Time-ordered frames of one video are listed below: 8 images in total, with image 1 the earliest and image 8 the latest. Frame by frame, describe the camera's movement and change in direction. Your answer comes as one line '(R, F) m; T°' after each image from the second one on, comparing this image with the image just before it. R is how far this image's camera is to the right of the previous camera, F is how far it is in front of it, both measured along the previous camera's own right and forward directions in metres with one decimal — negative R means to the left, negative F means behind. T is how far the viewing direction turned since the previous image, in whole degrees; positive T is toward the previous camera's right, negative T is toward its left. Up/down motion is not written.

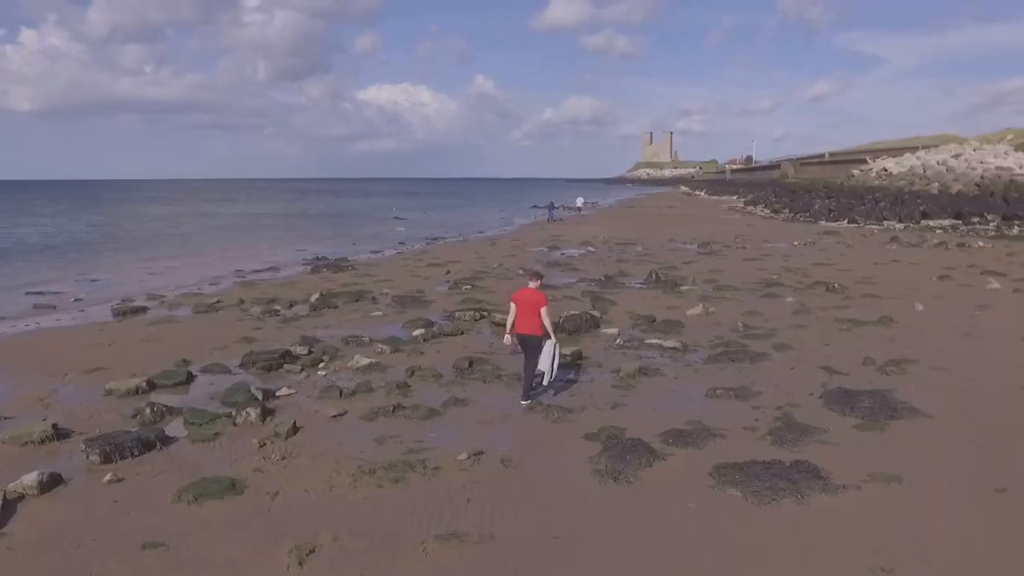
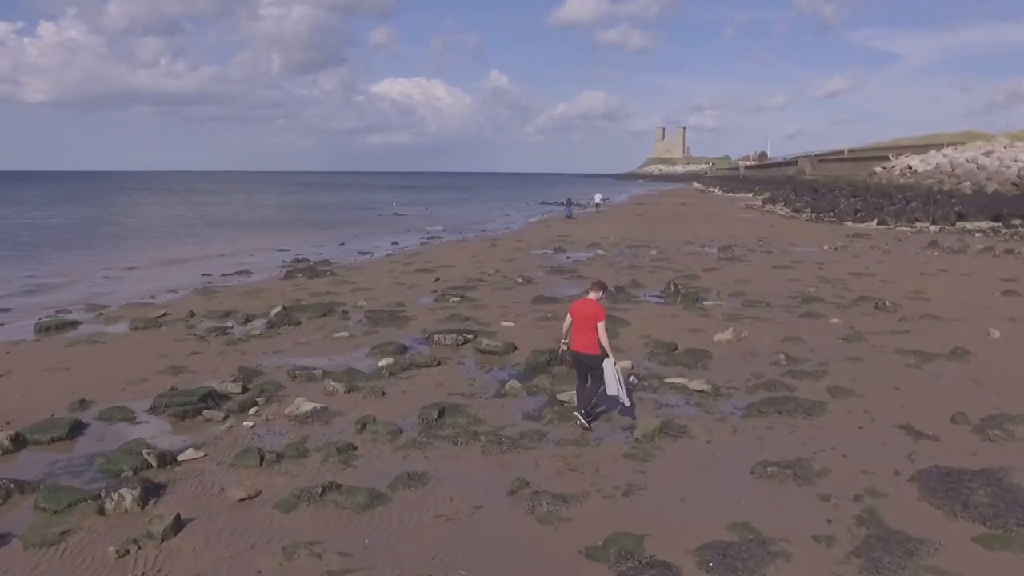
(+0.2, +2.3) m; -1°
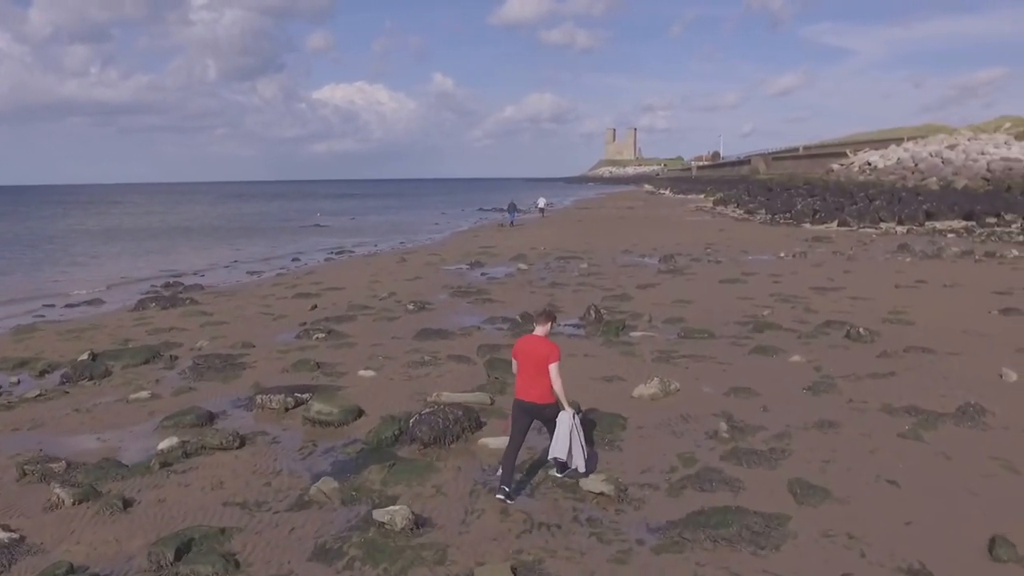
(+1.0, +2.8) m; +2°
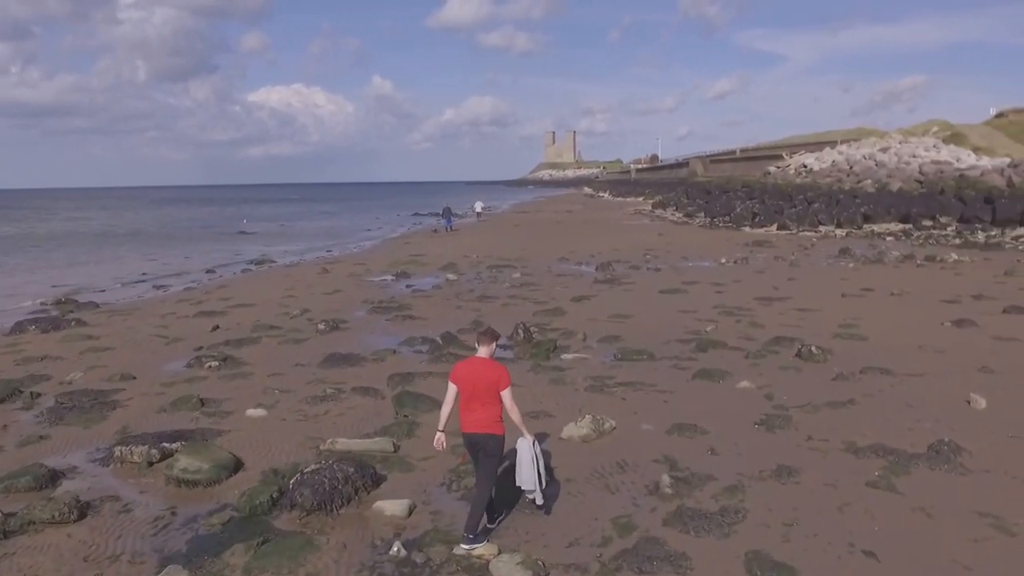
(+0.3, +1.1) m; +4°
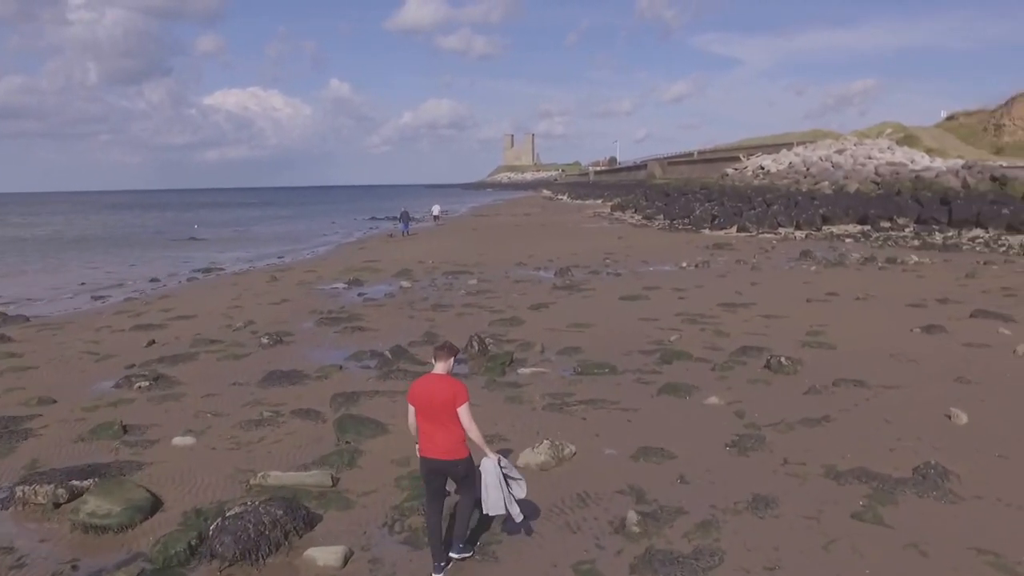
(+0.1, +0.6) m; +3°
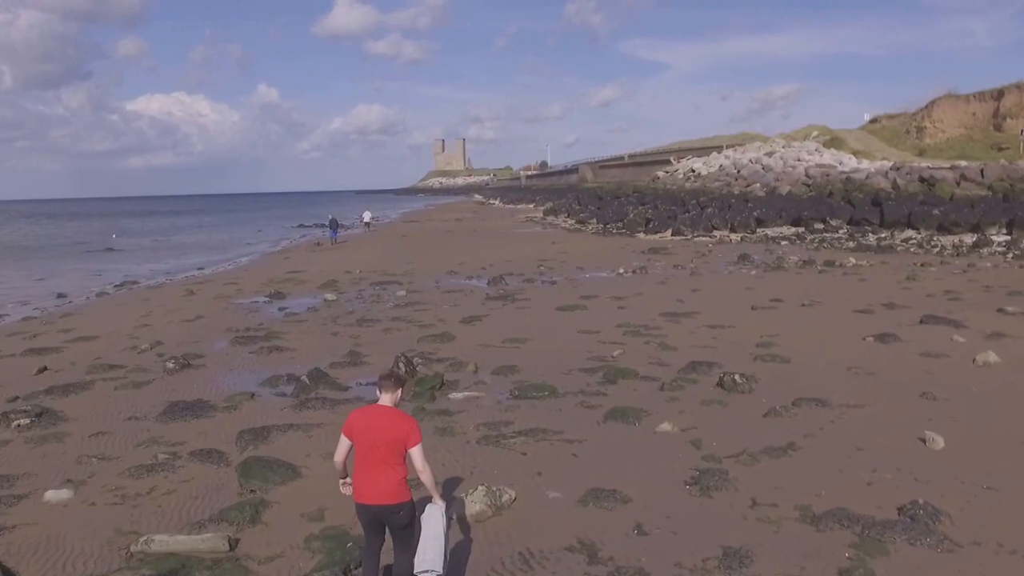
(0.0, +0.8) m; +4°
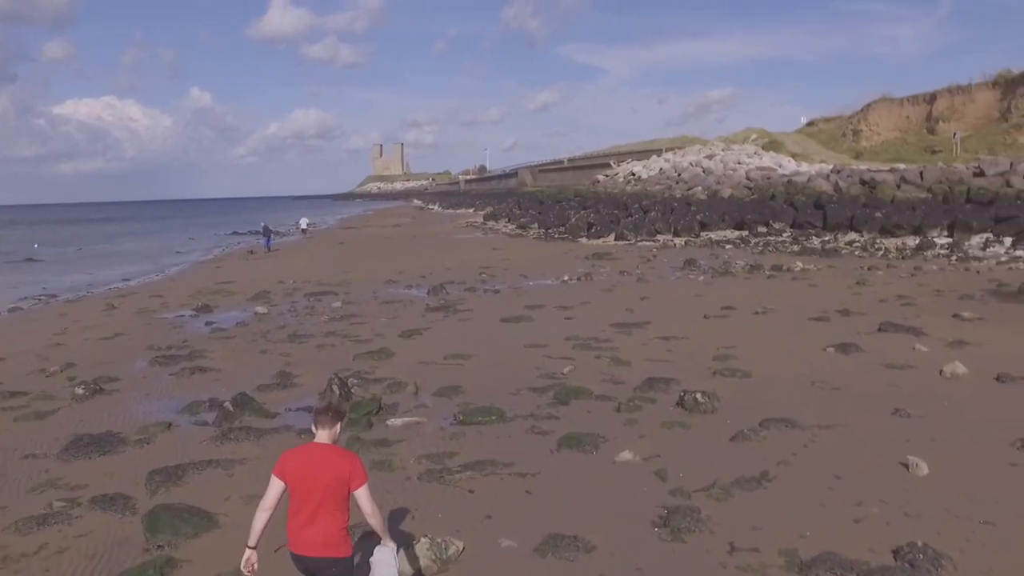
(0.0, +0.6) m; +4°
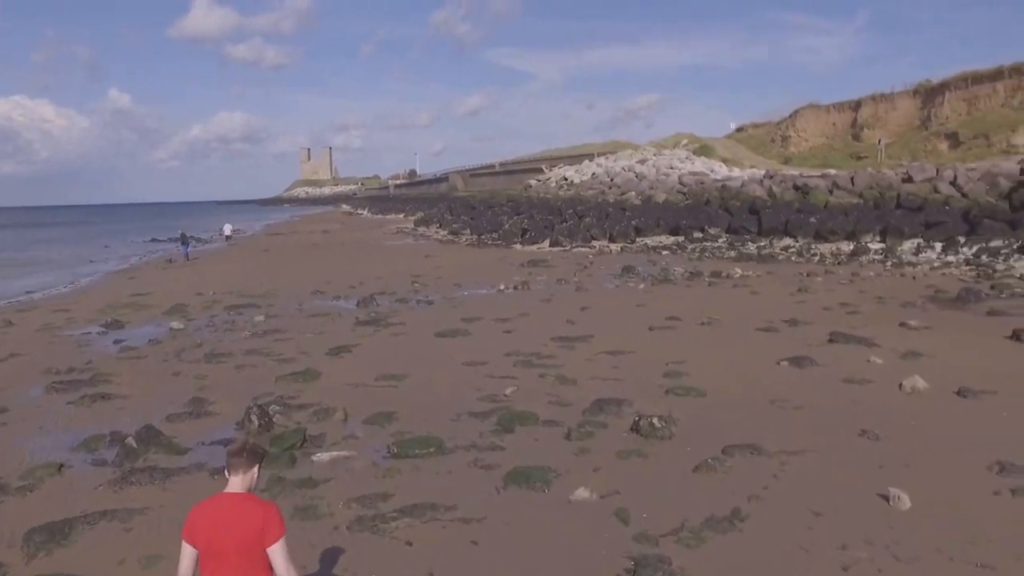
(-0.1, +0.7) m; +4°
